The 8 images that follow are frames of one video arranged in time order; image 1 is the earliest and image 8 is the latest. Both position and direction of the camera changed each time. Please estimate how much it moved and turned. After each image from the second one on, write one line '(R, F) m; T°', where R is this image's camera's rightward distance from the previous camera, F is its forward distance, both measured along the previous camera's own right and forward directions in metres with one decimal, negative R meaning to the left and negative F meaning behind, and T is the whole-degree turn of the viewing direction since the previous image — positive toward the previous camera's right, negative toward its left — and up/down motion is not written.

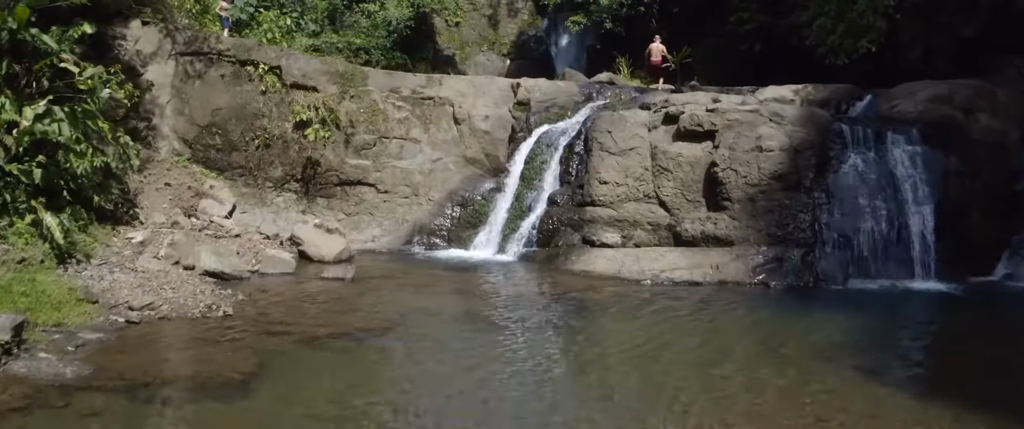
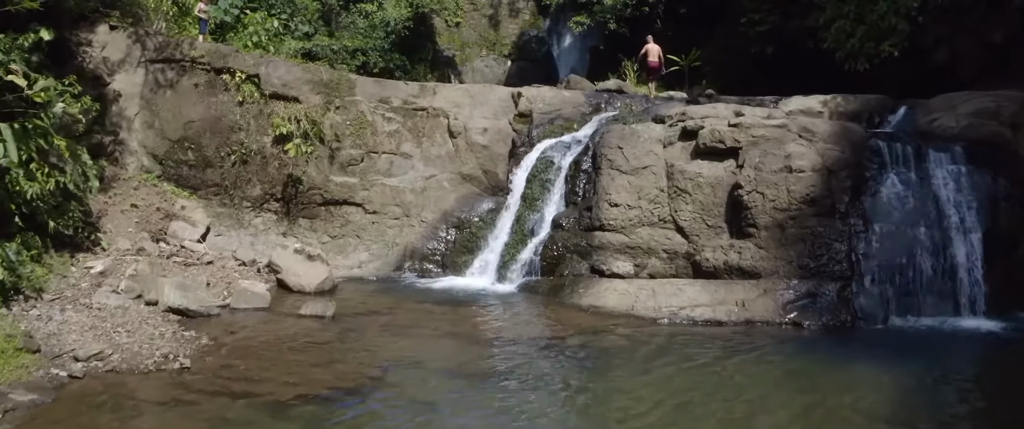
(0.0, +1.1) m; 0°
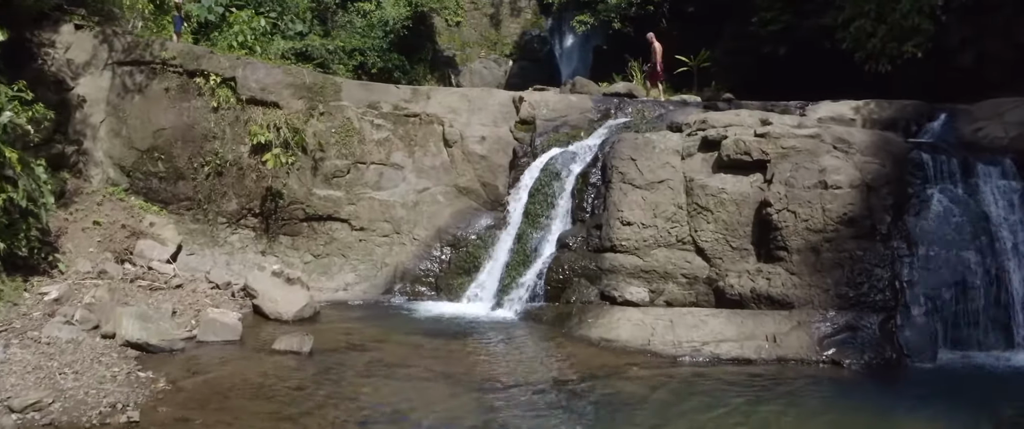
(0.0, +1.0) m; 0°
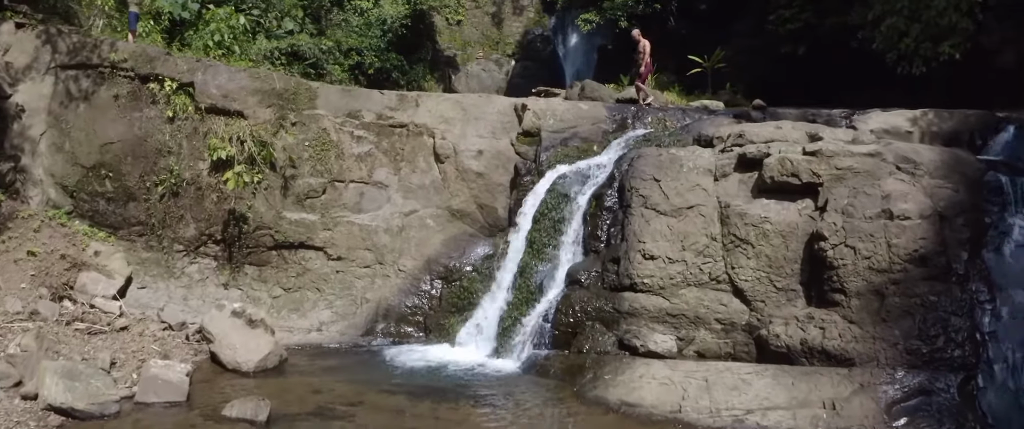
(0.0, +1.4) m; 0°
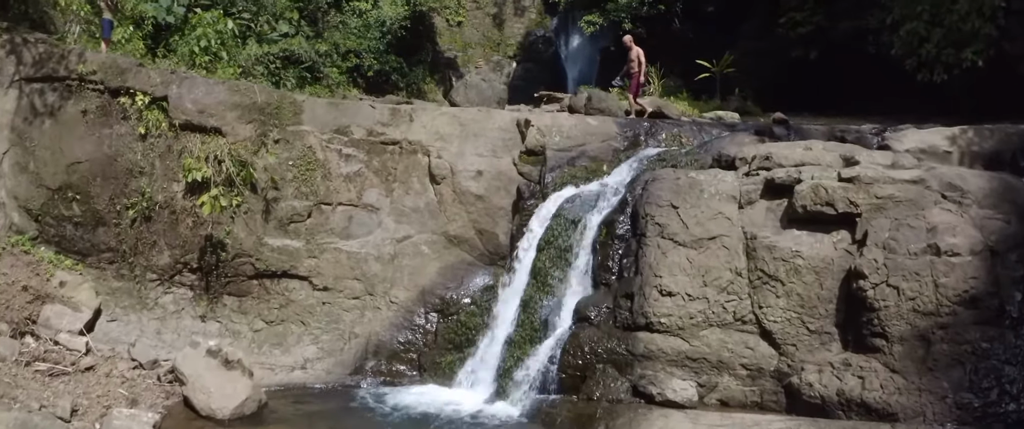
(0.0, +0.7) m; 0°
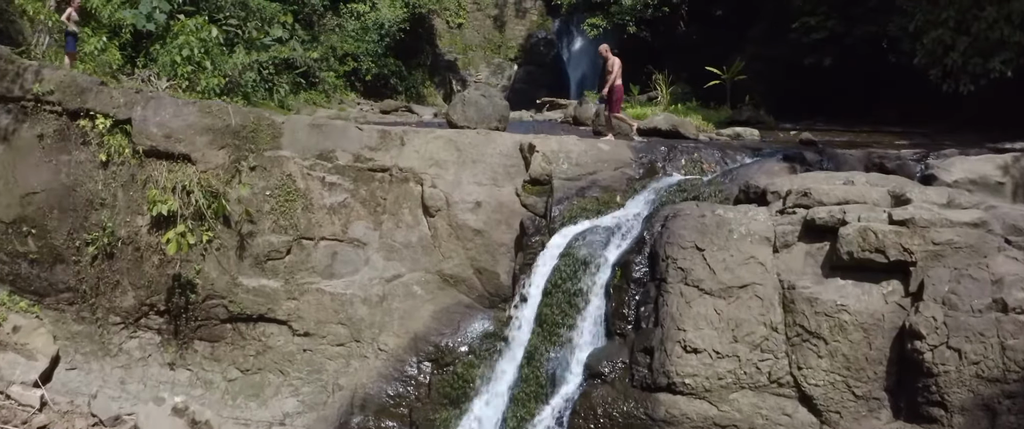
(0.0, +0.9) m; 0°
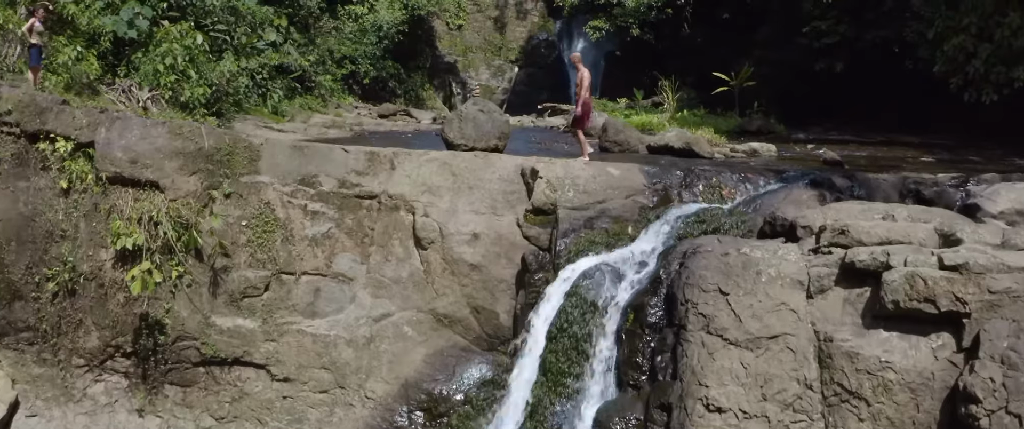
(0.0, +0.7) m; 0°
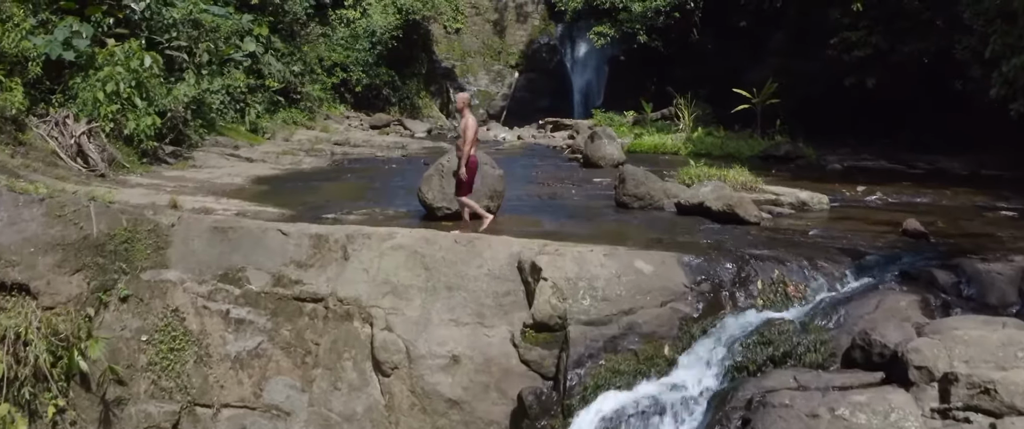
(+0.1, +1.8) m; 0°
